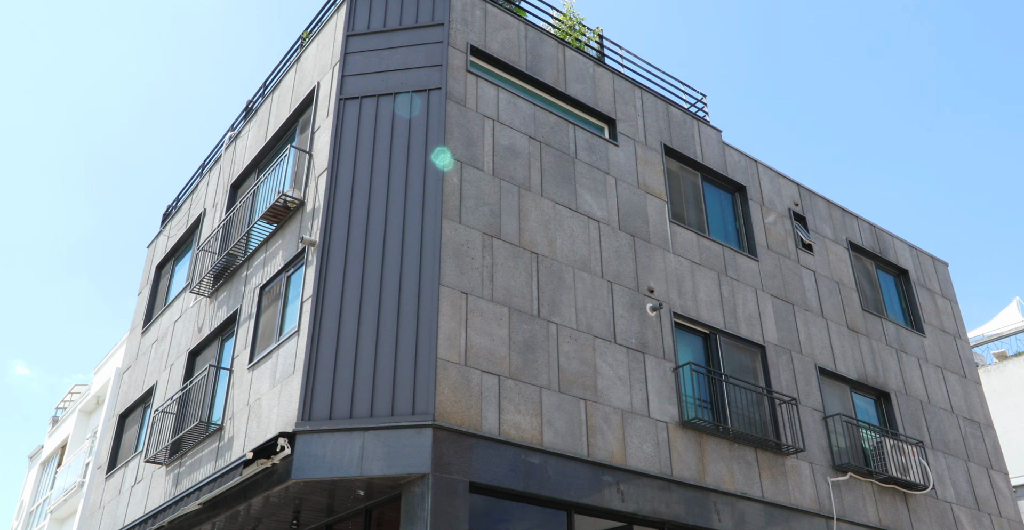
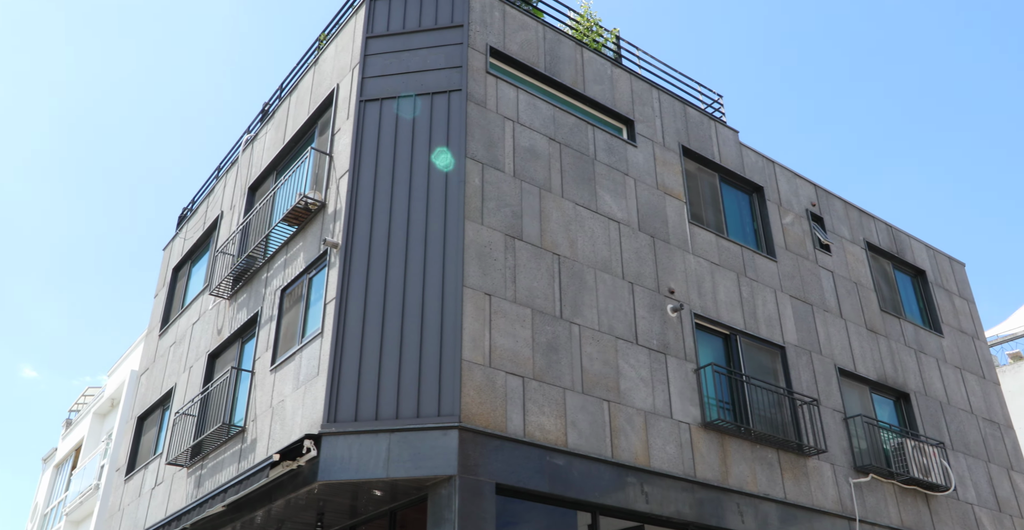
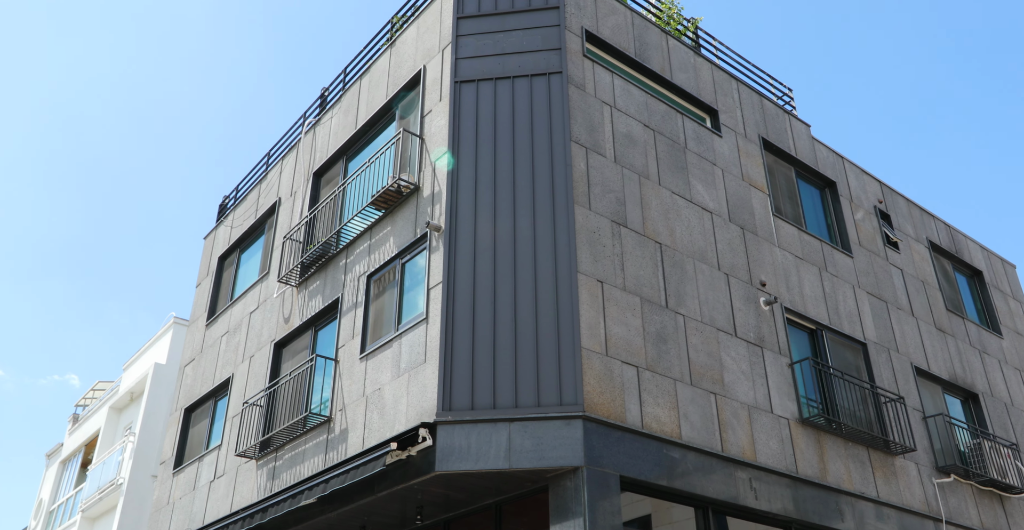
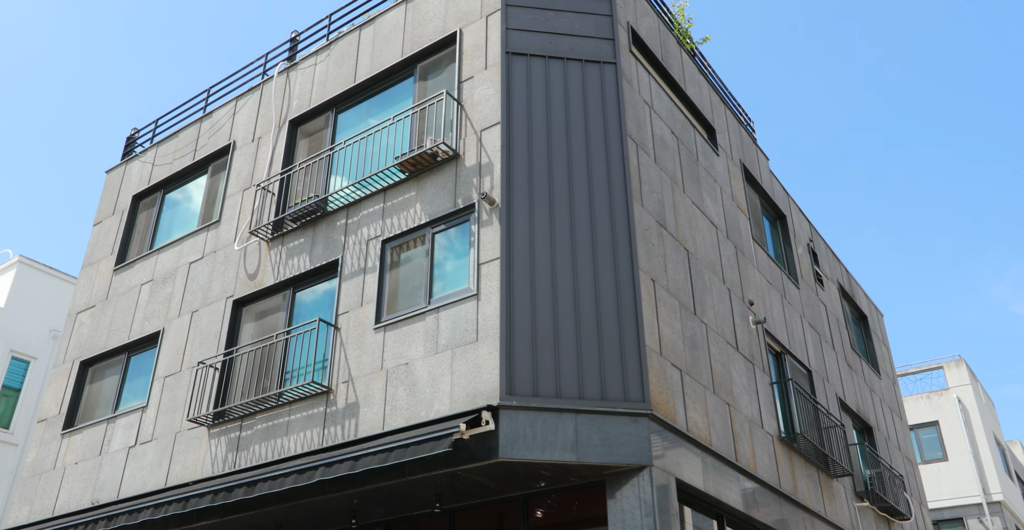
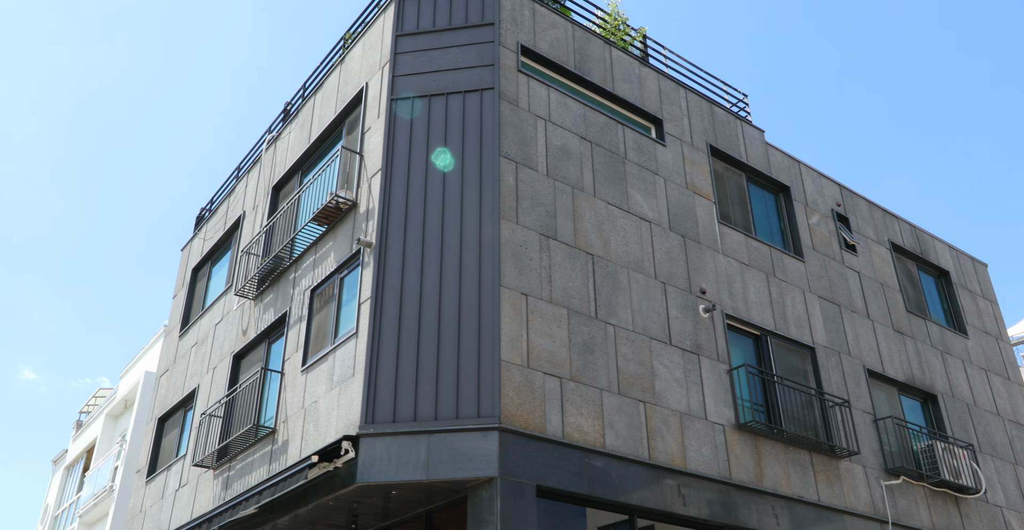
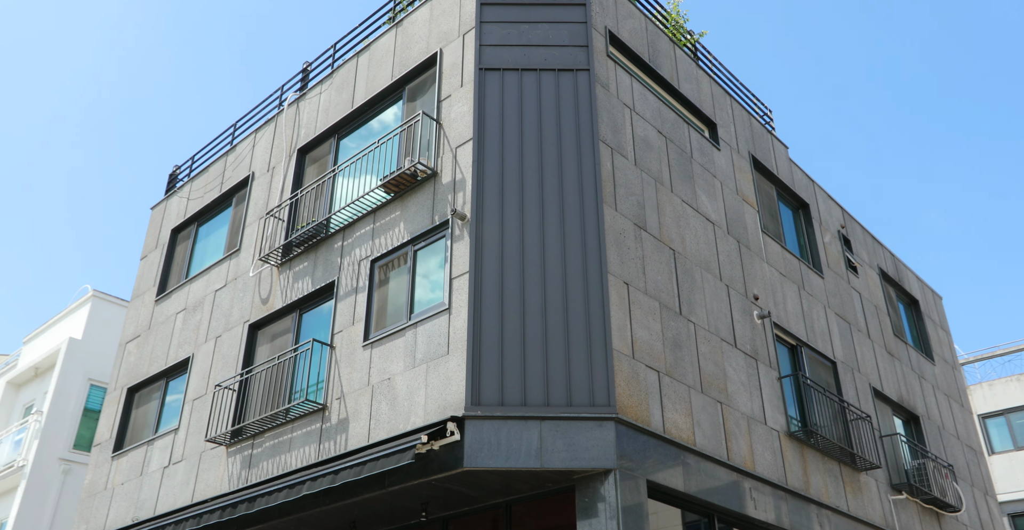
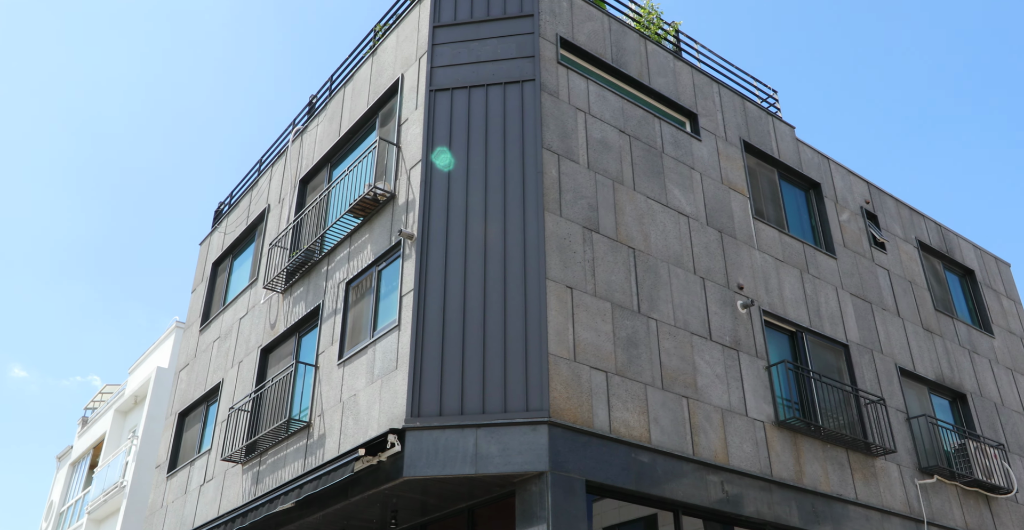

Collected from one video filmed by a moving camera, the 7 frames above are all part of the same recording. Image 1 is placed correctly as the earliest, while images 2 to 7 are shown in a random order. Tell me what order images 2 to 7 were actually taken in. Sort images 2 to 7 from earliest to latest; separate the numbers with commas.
2, 5, 7, 3, 6, 4
